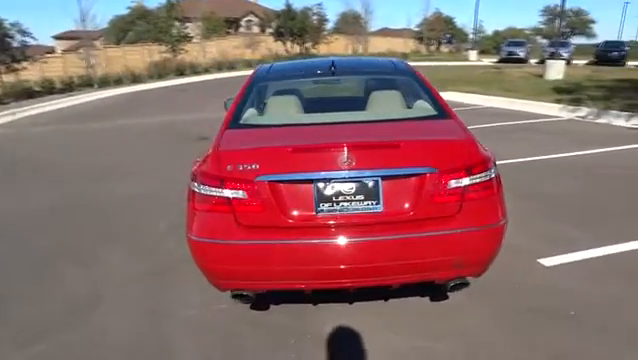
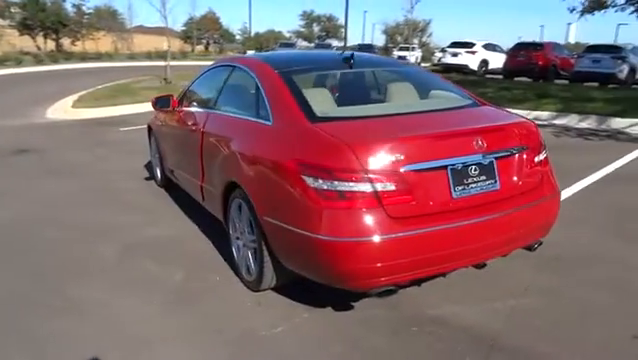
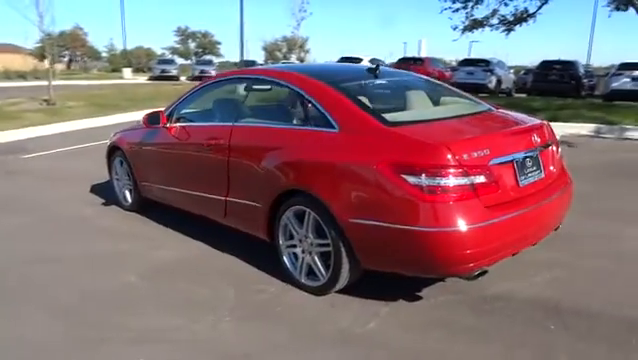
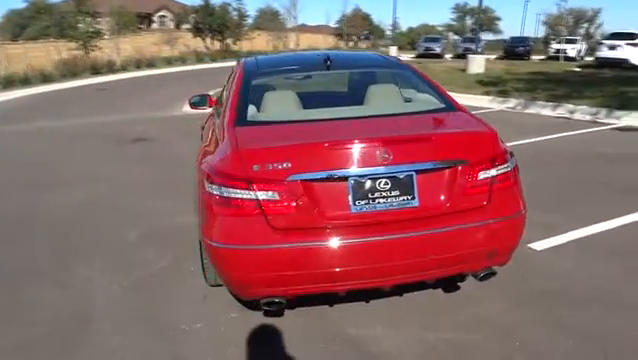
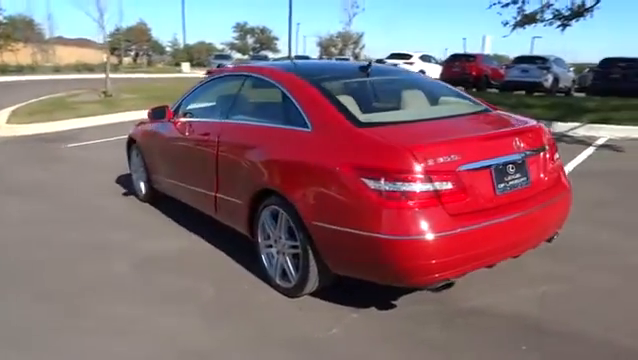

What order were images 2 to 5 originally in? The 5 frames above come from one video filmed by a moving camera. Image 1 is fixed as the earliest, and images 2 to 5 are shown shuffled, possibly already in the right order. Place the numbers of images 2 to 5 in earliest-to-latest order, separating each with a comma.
4, 2, 5, 3
